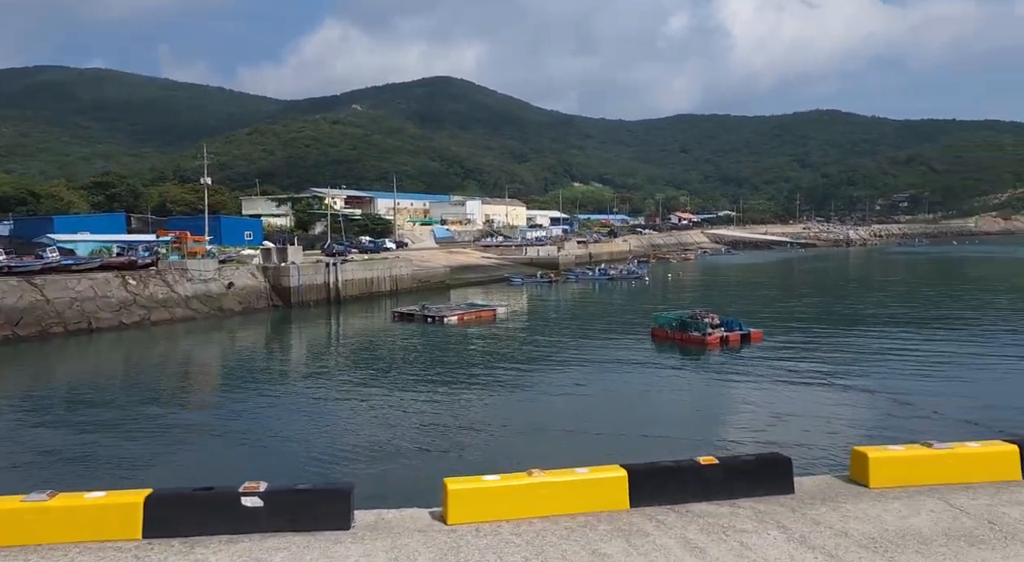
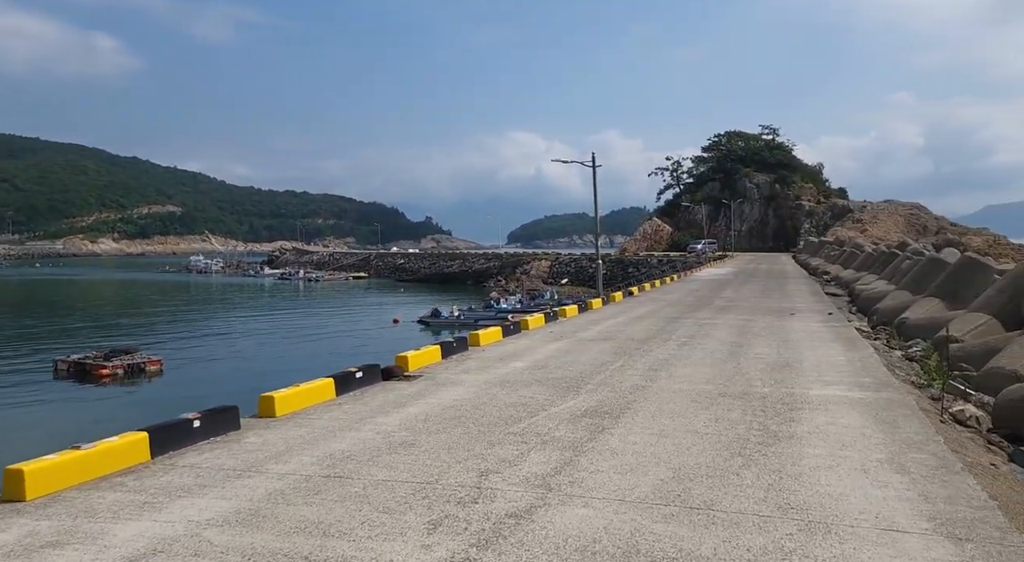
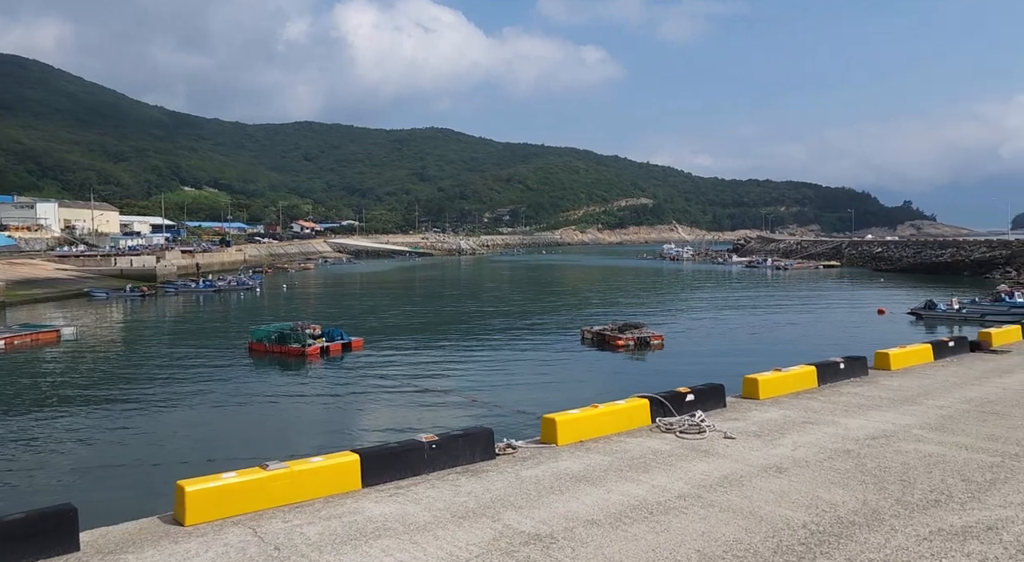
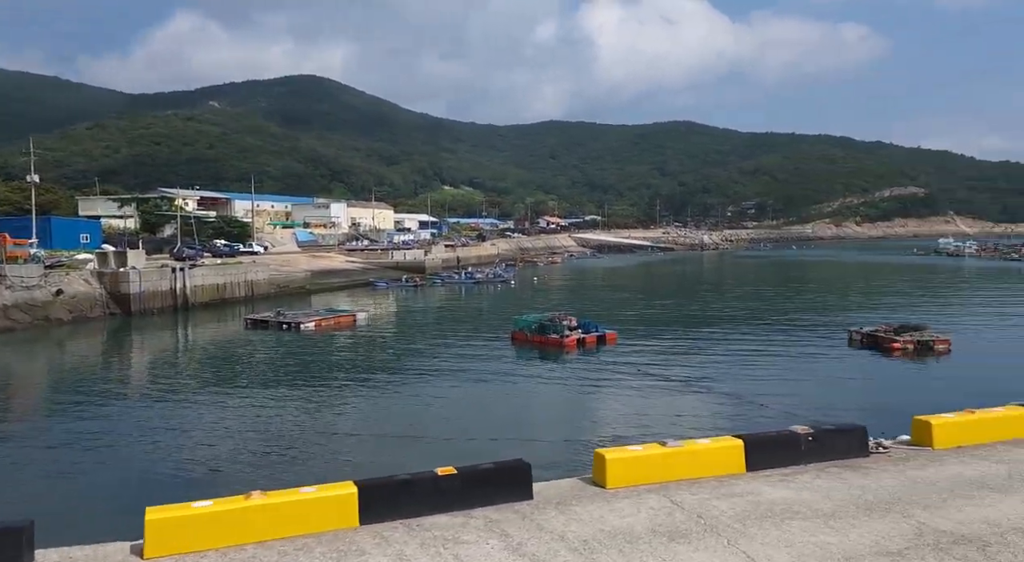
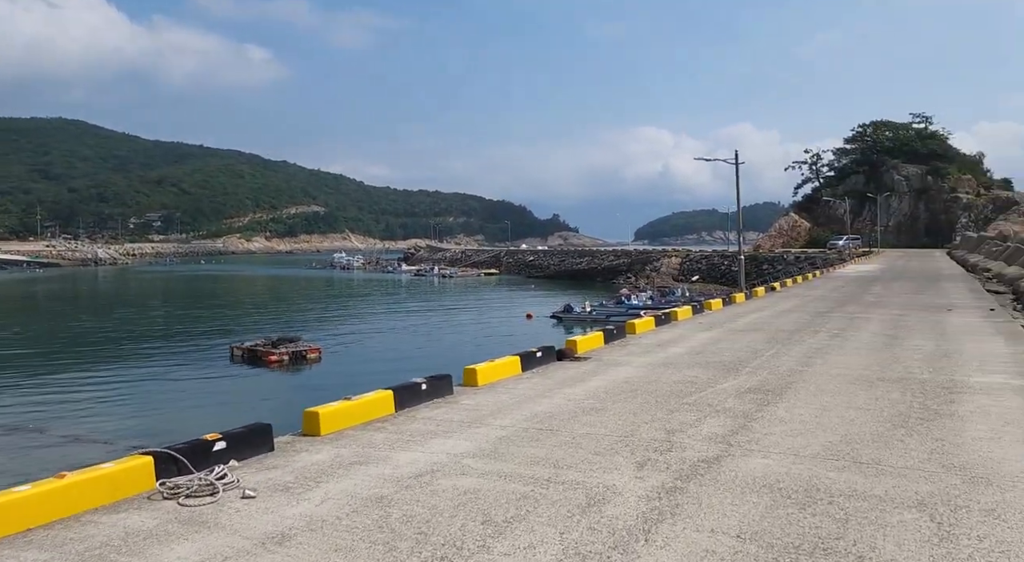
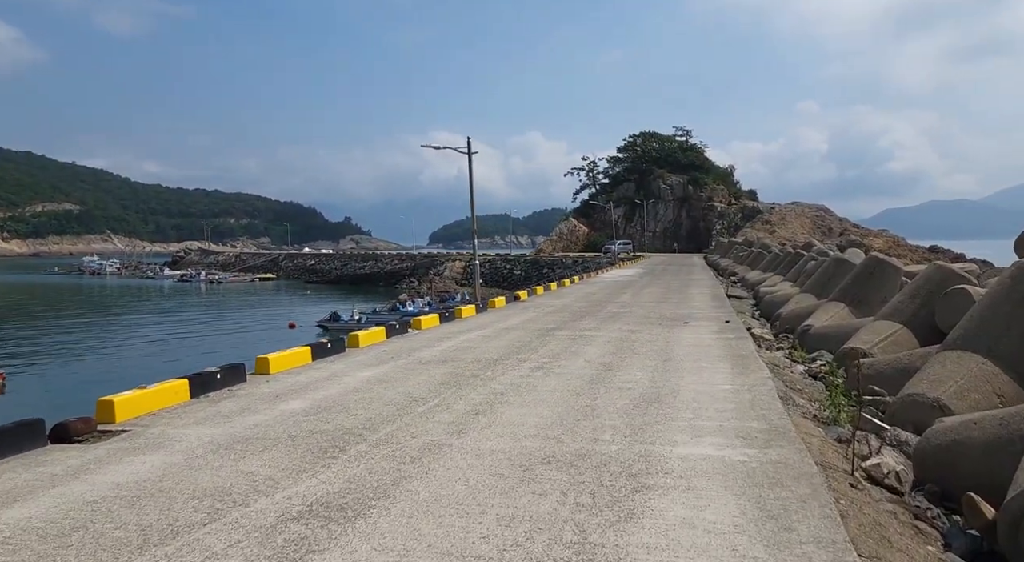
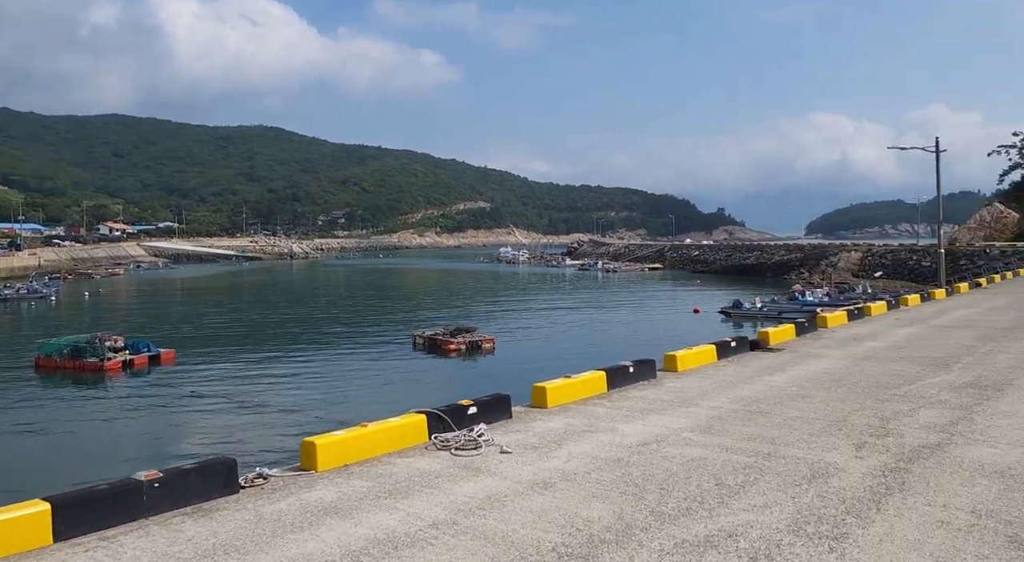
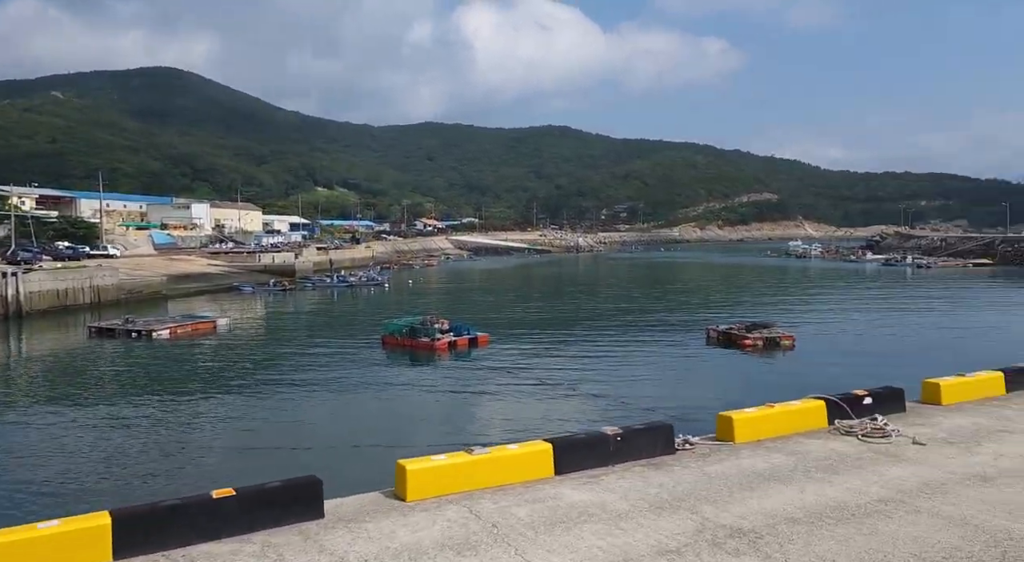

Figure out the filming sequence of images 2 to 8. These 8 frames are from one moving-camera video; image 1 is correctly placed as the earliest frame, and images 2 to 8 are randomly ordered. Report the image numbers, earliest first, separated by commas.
4, 8, 3, 7, 5, 2, 6
